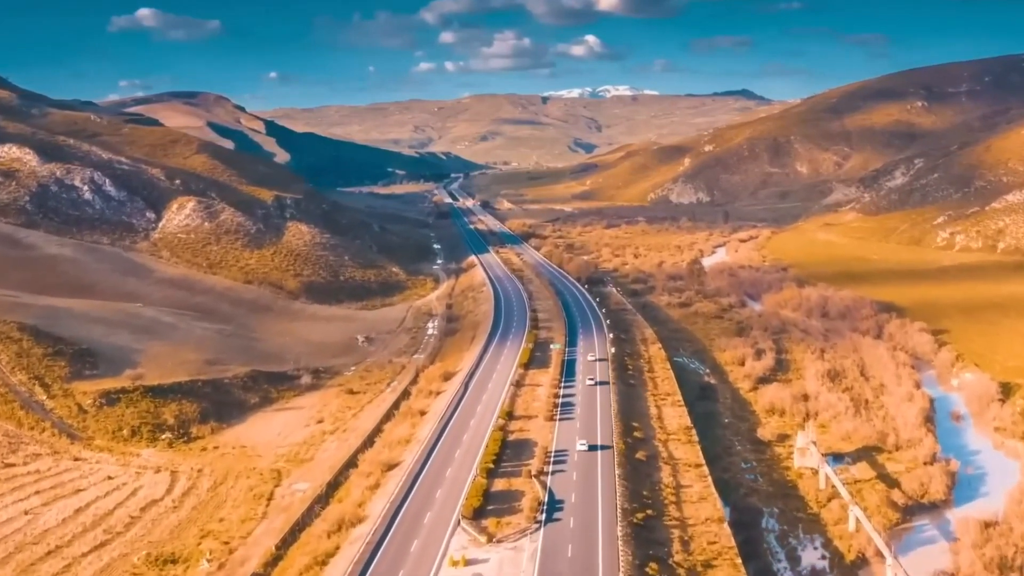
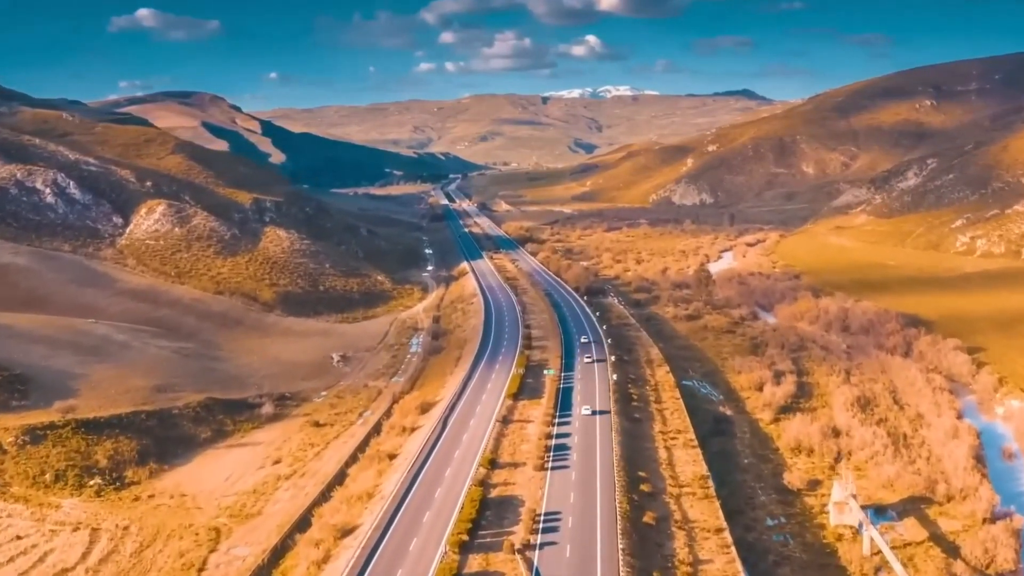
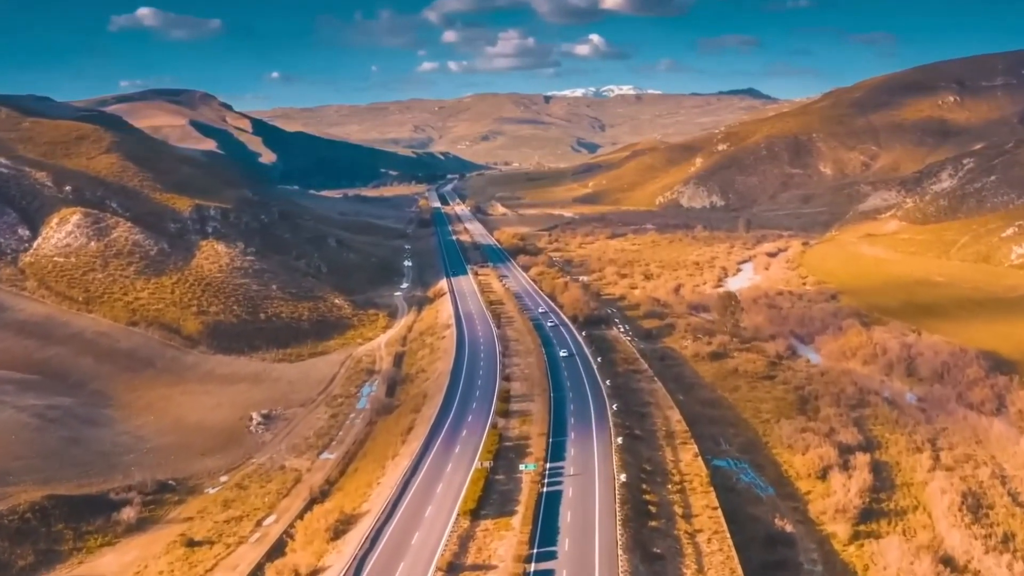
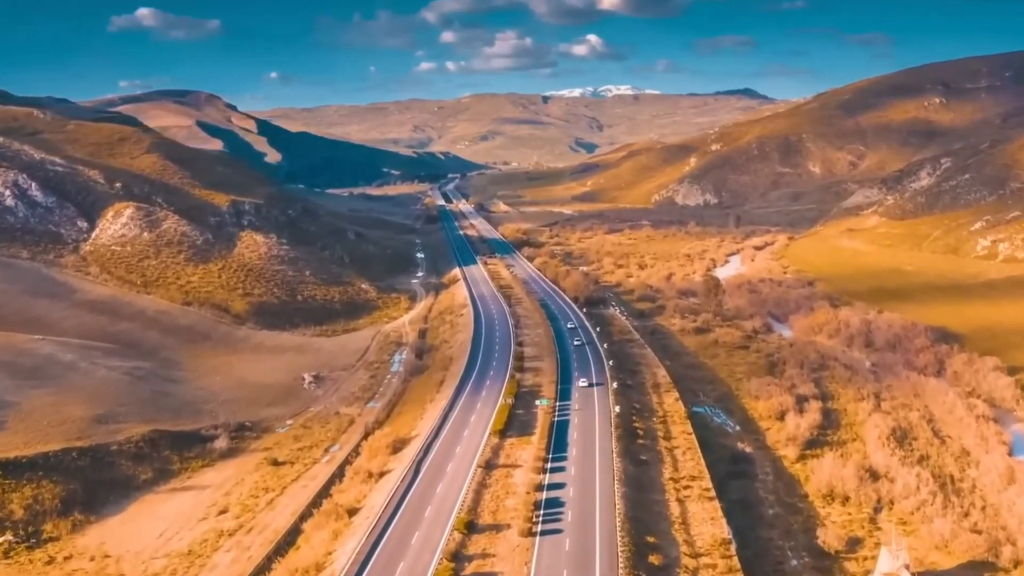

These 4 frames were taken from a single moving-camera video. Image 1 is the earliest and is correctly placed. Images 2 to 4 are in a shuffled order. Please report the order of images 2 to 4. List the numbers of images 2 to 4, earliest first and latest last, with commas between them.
2, 4, 3
